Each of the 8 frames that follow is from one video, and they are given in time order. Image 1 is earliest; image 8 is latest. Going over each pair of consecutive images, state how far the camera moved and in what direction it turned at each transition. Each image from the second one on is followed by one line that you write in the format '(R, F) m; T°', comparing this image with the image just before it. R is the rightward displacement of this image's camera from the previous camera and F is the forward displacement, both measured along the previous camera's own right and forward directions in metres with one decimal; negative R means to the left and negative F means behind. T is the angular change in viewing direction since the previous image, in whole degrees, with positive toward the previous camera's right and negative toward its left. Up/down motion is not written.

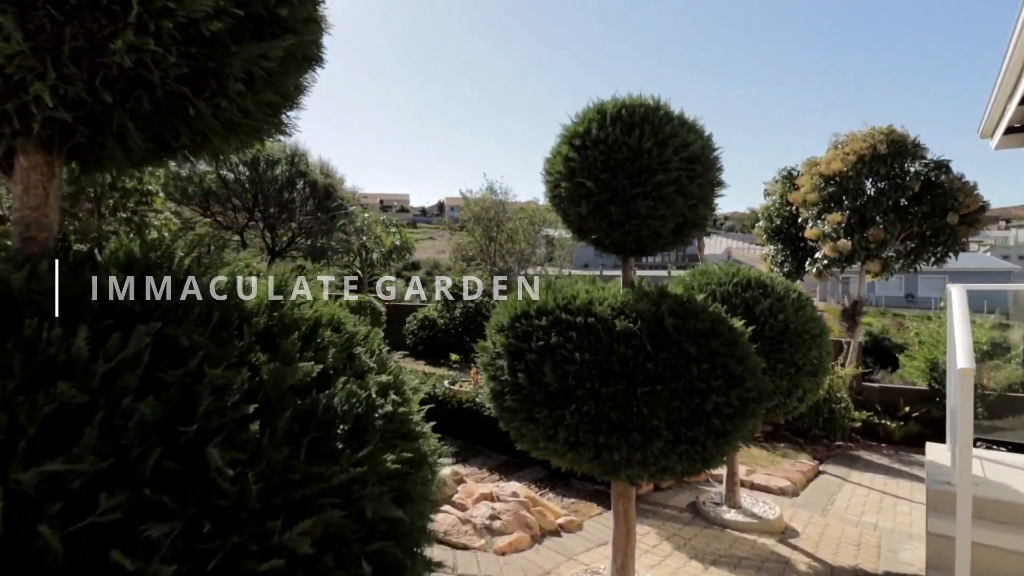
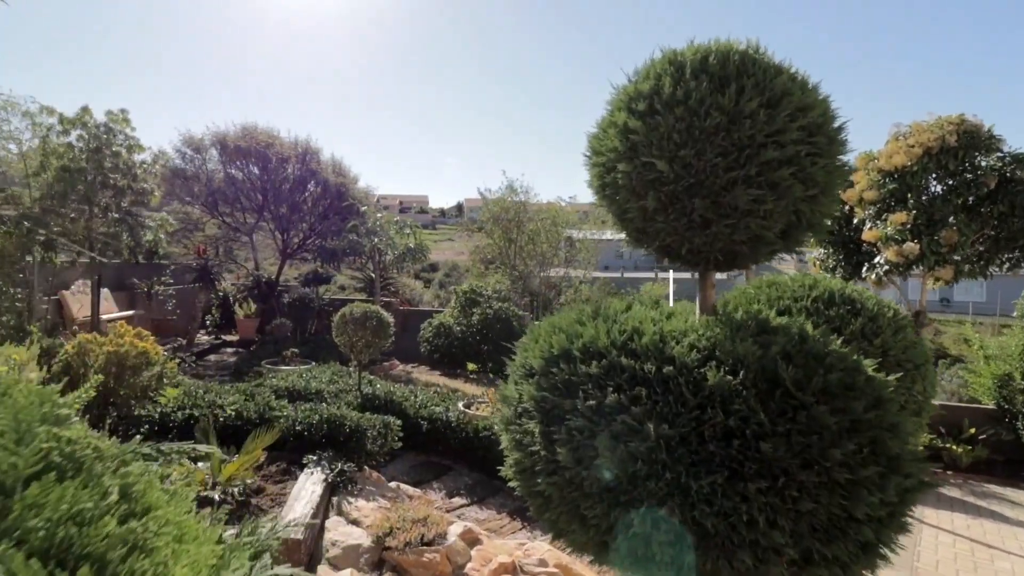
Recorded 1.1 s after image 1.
(-0.1, +0.8) m; -2°
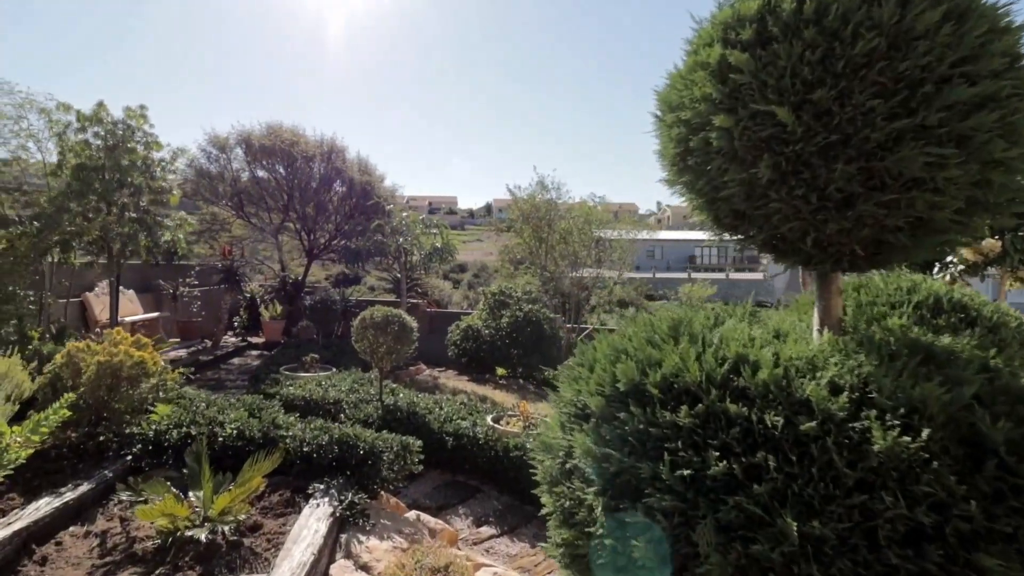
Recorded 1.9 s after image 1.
(0.0, +0.5) m; -3°
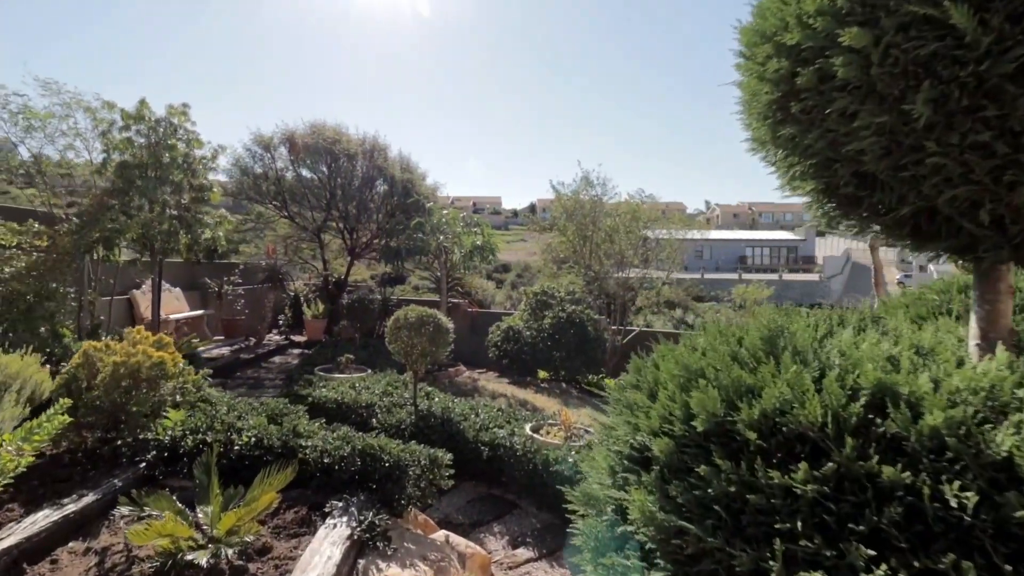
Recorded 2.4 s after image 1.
(0.0, +0.4) m; -4°
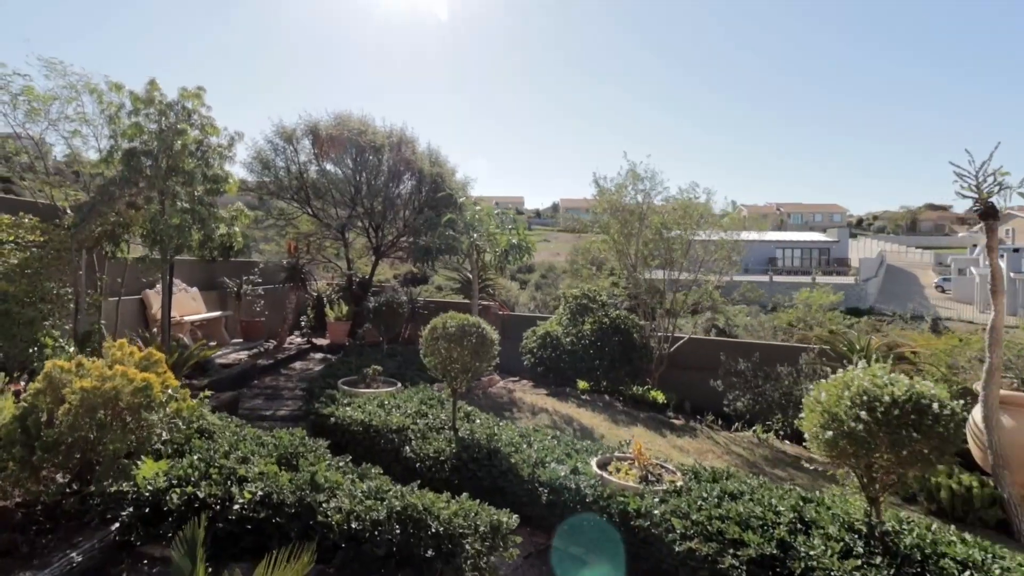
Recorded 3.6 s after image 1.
(-0.3, +0.9) m; -2°
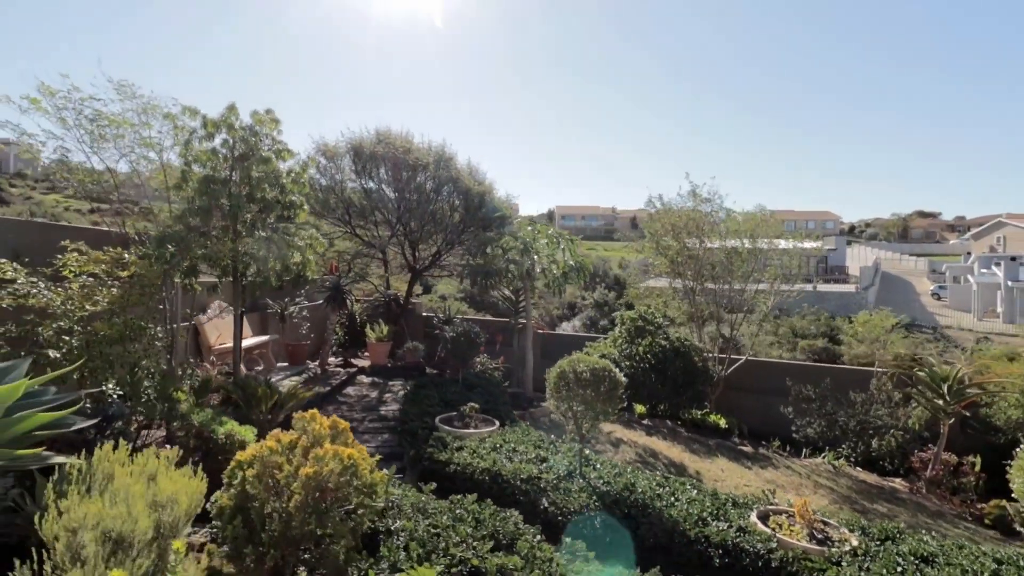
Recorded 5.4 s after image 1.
(-1.2, +0.2) m; +1°
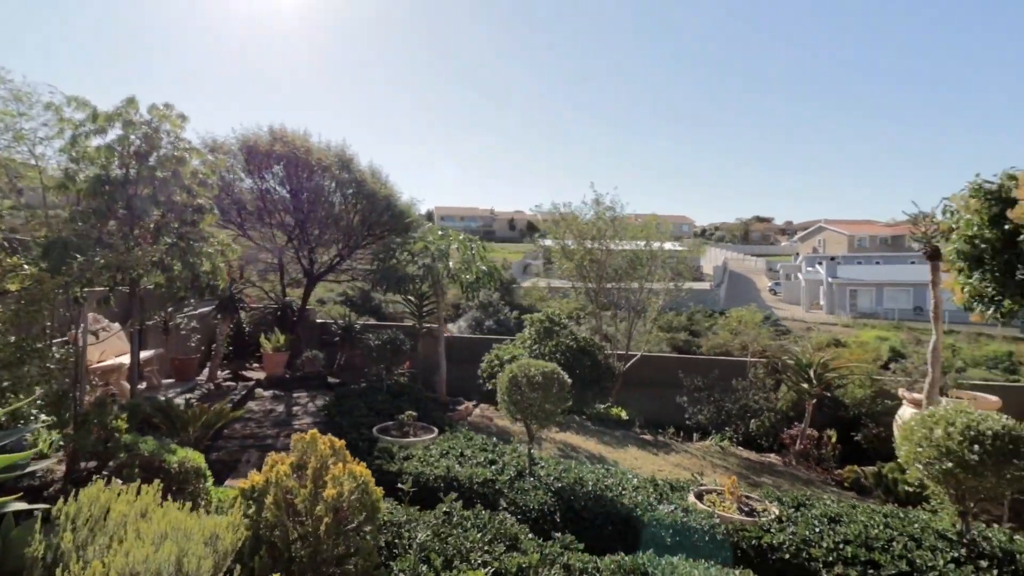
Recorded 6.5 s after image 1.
(-0.6, -0.1) m; +12°
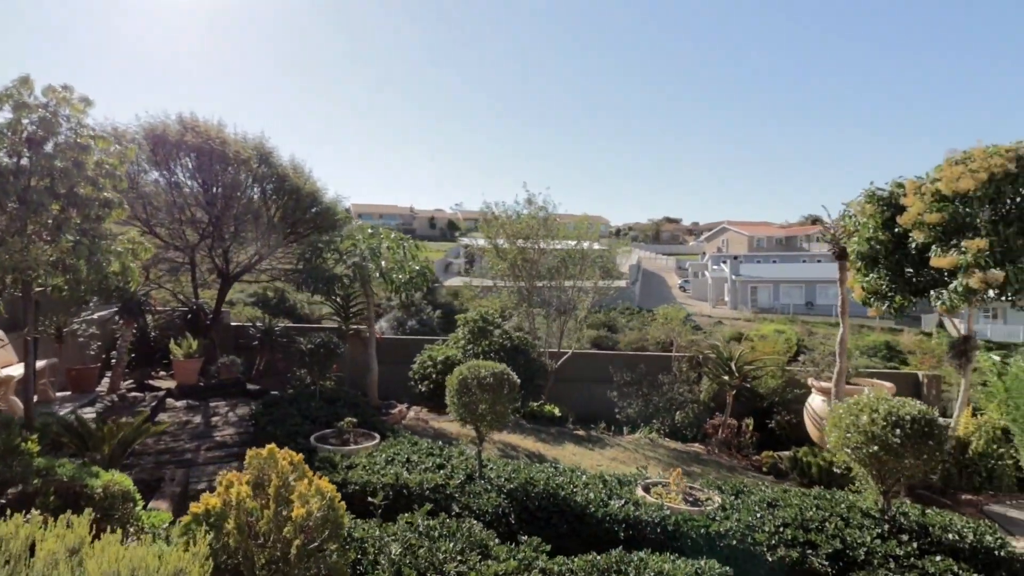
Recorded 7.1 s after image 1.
(-0.3, +0.1) m; +8°
